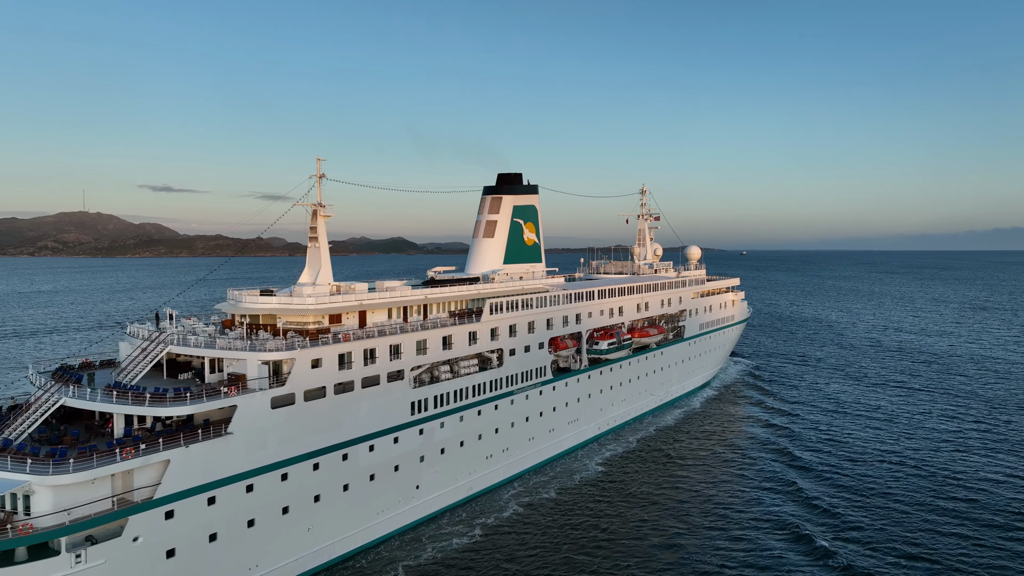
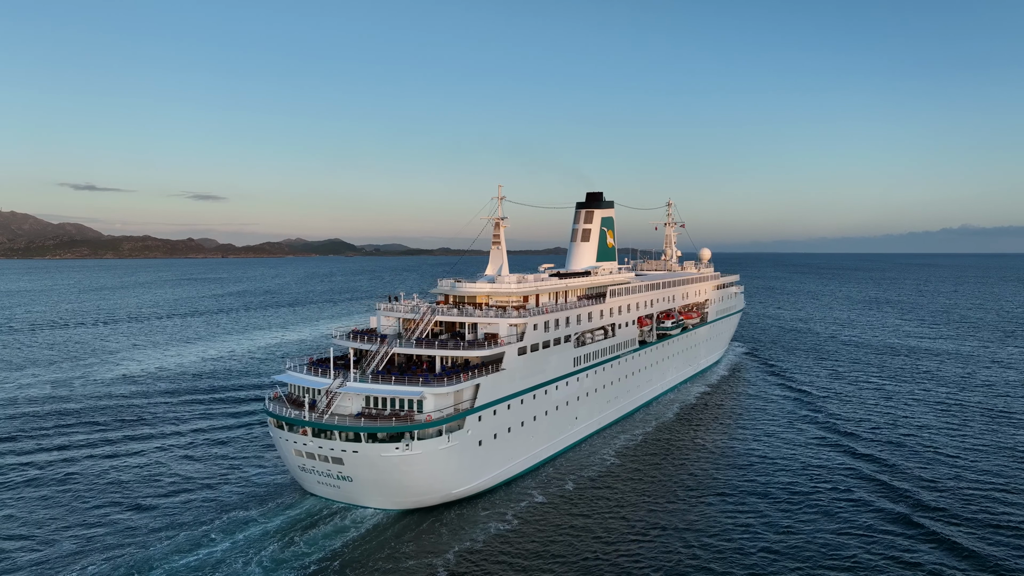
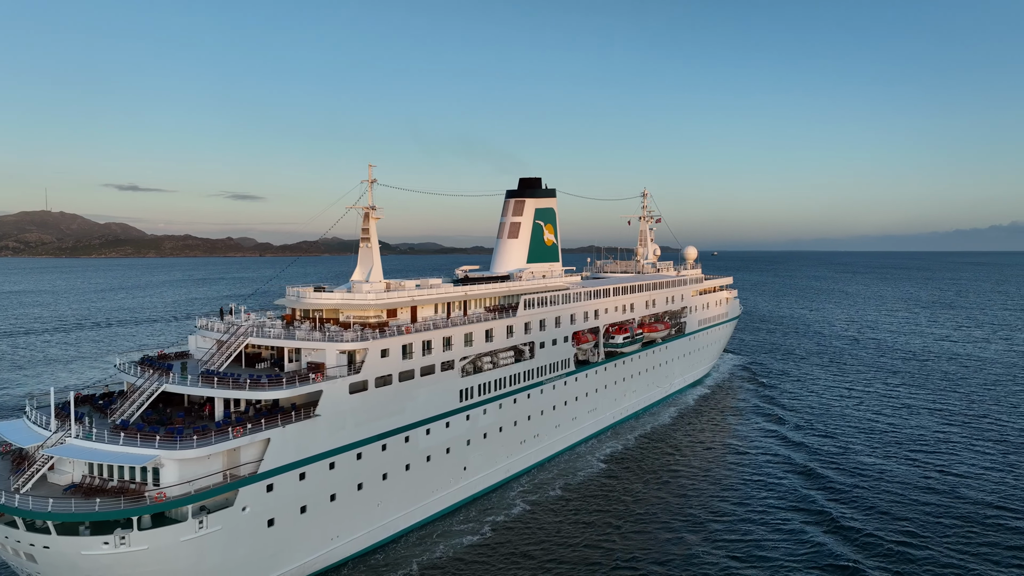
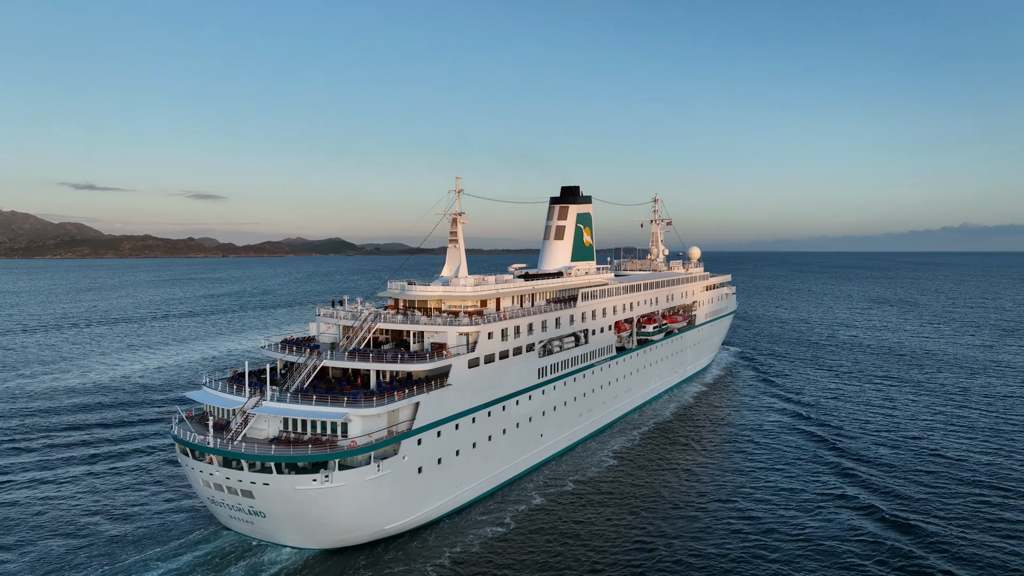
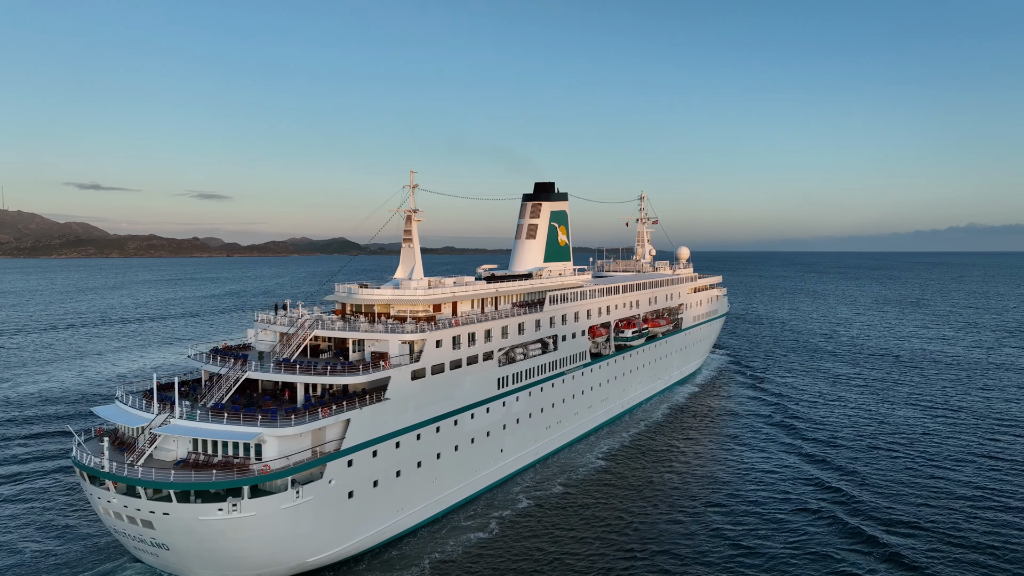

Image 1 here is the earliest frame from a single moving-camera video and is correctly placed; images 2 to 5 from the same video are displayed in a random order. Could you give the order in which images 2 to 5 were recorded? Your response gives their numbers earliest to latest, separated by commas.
3, 5, 4, 2
